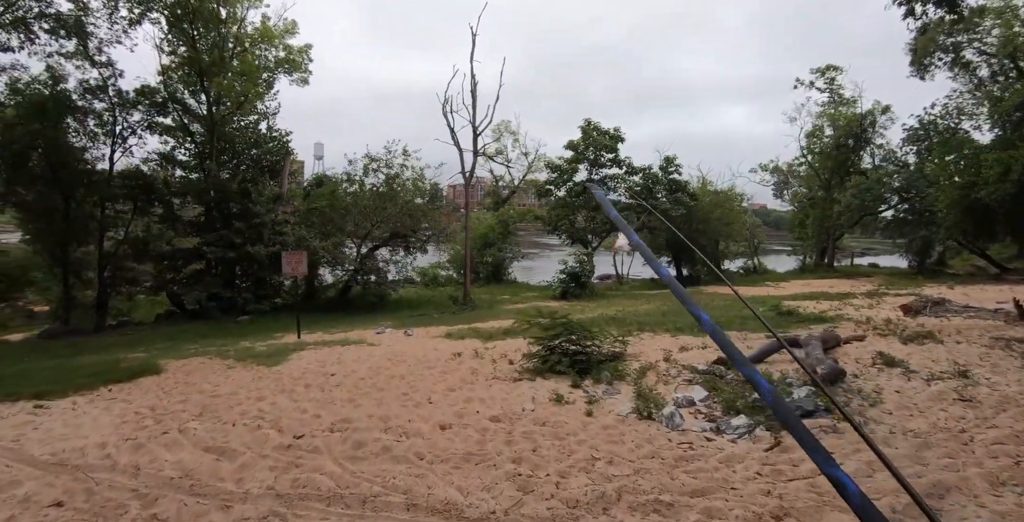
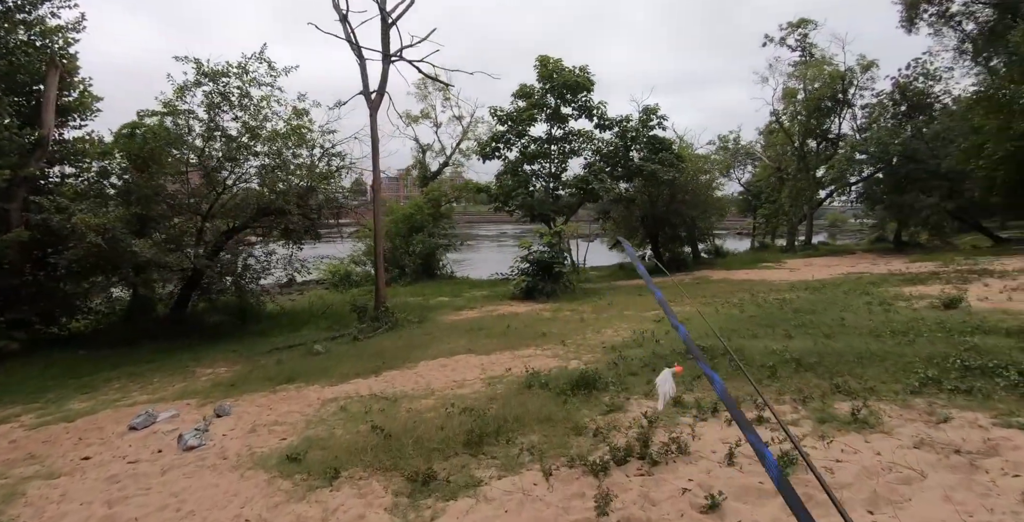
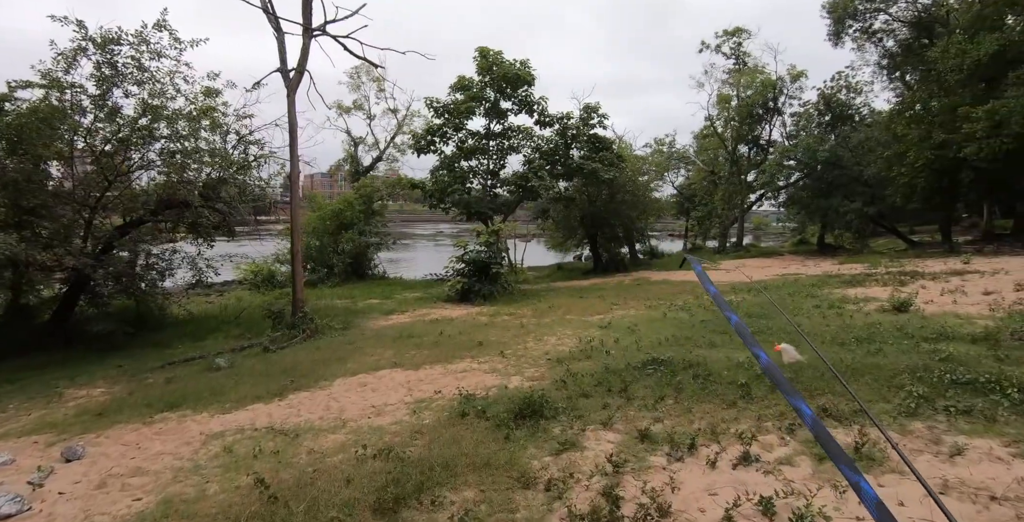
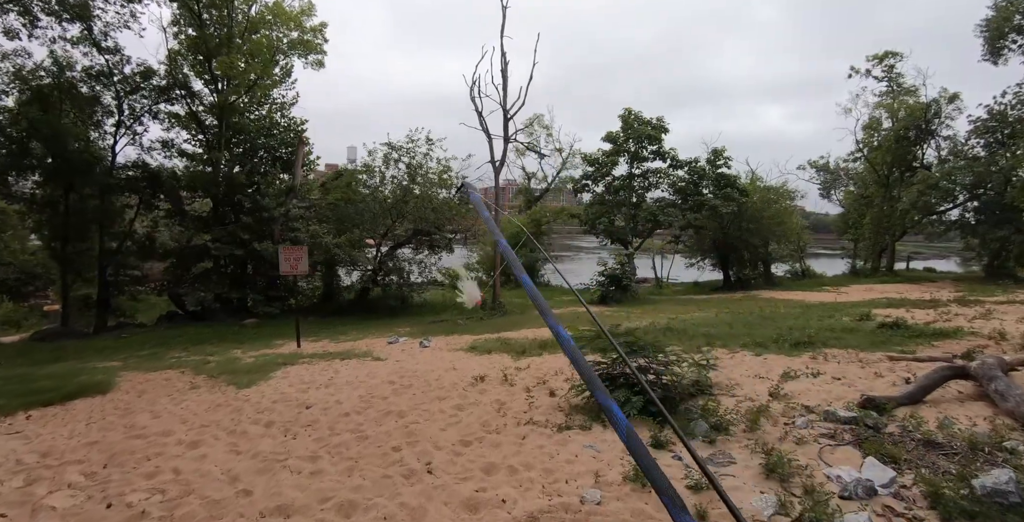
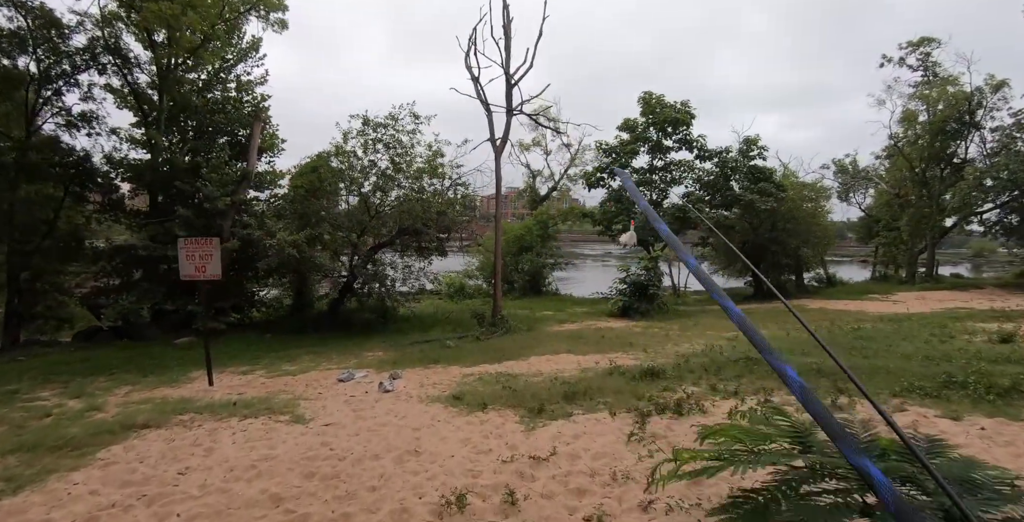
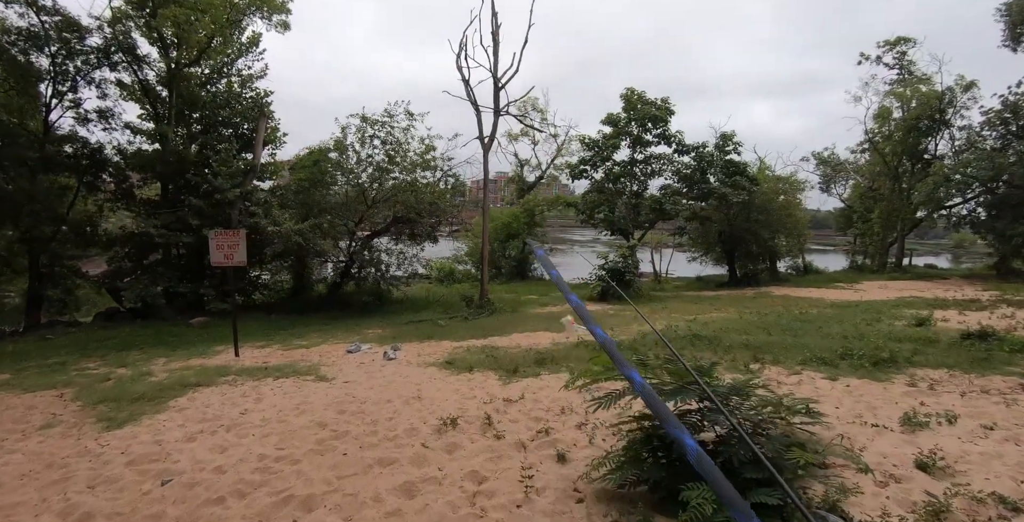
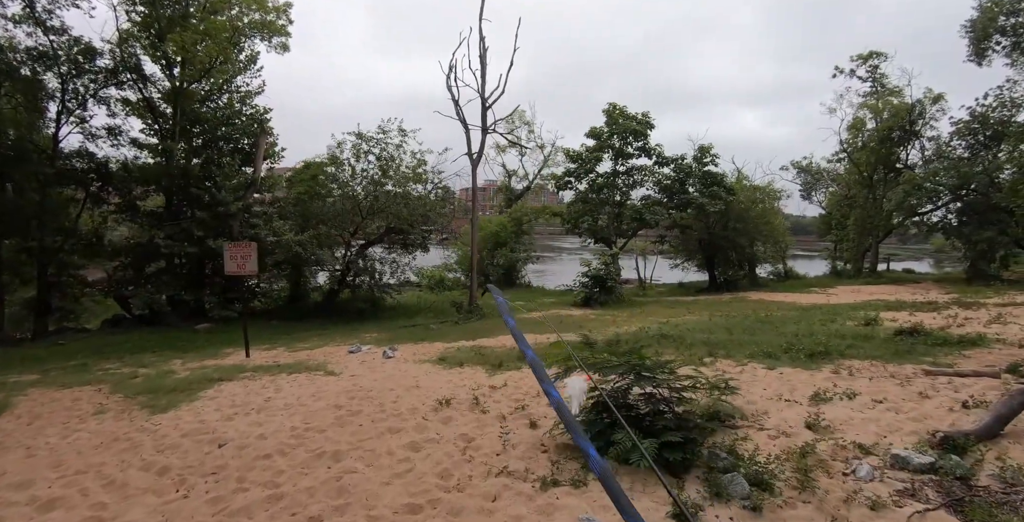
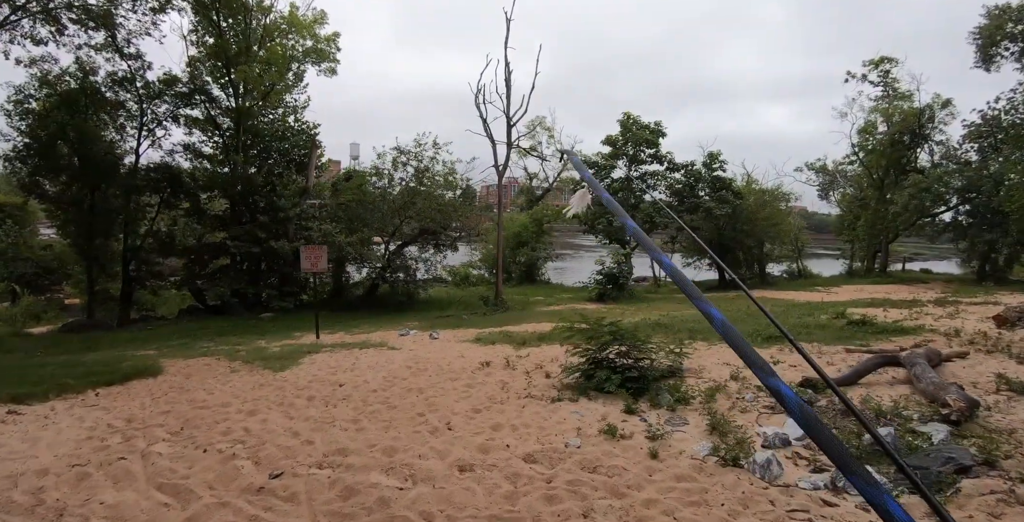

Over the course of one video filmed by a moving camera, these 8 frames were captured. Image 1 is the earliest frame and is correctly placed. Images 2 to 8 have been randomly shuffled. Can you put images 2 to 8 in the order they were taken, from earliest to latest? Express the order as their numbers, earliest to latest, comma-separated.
8, 4, 7, 6, 5, 2, 3
